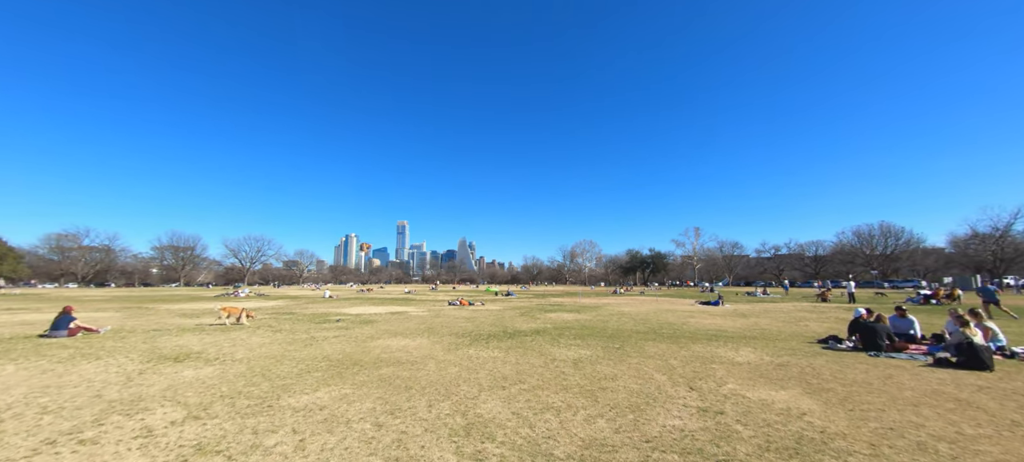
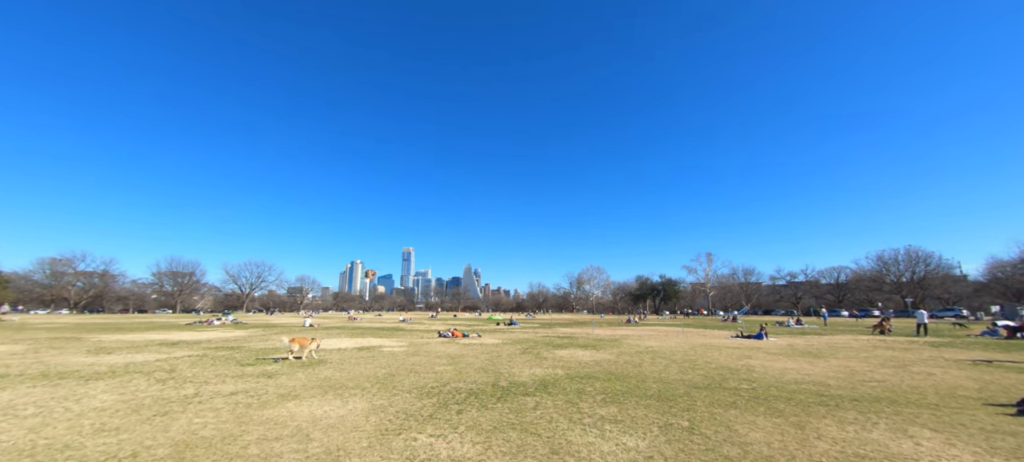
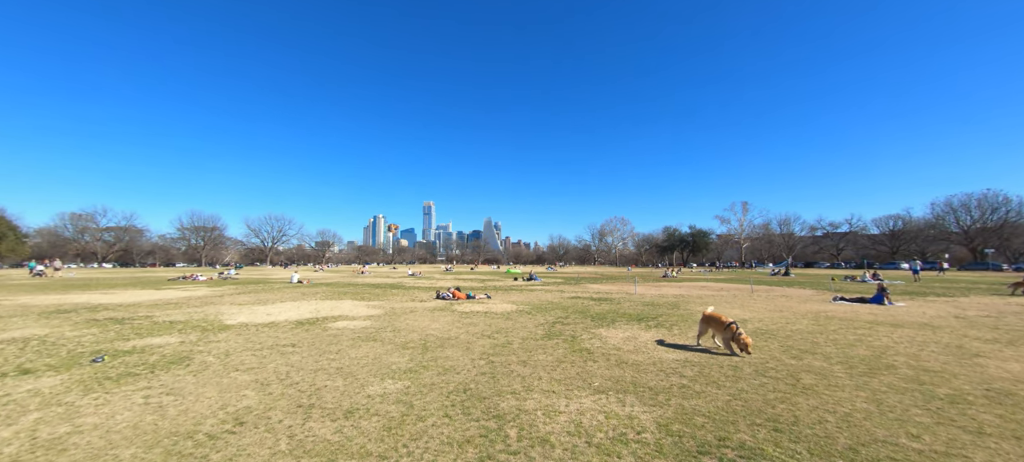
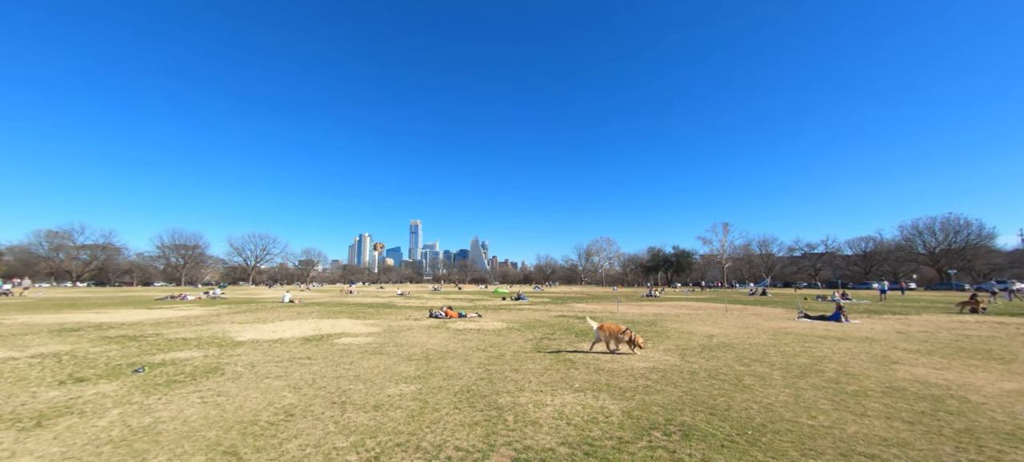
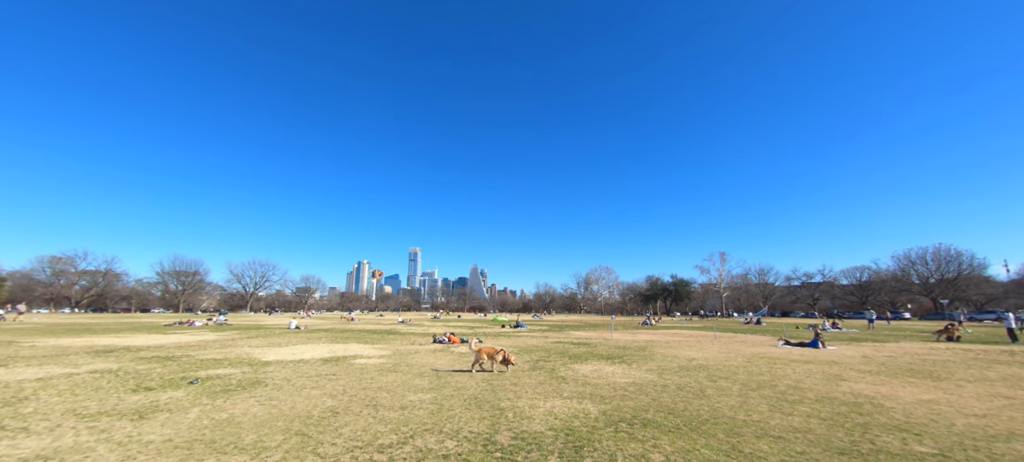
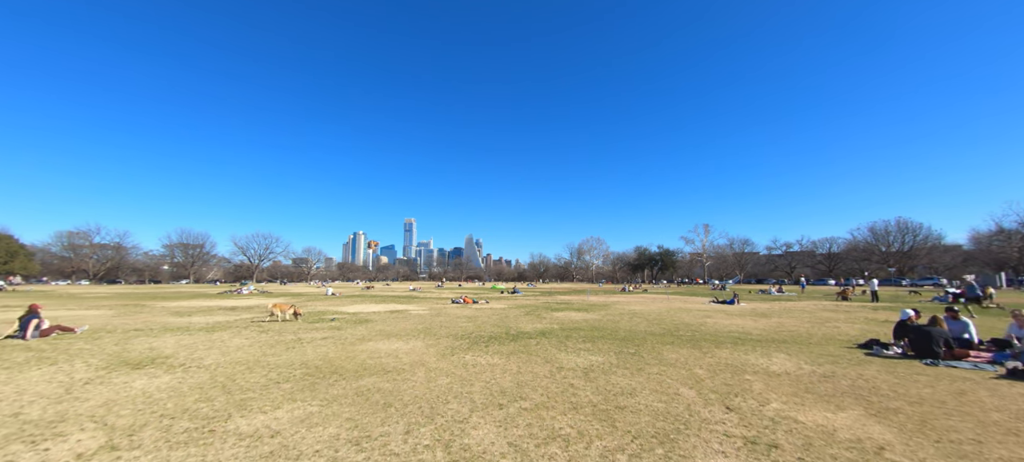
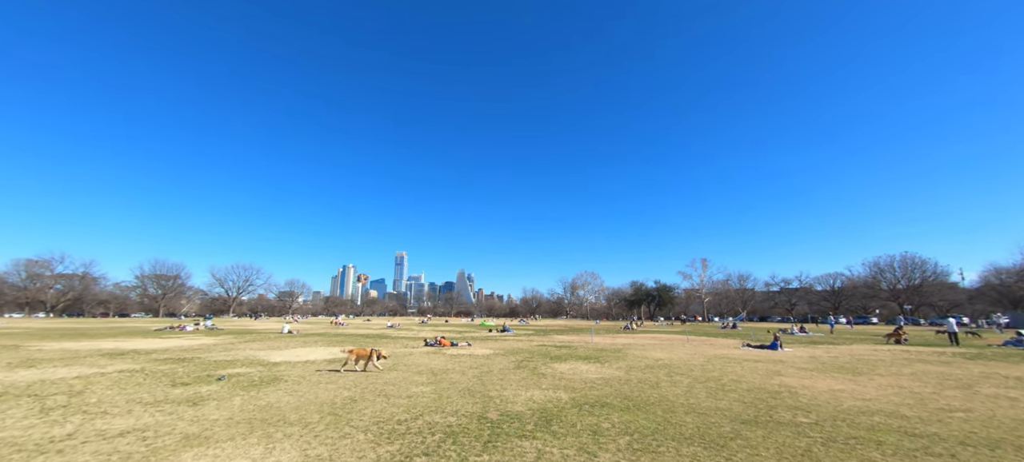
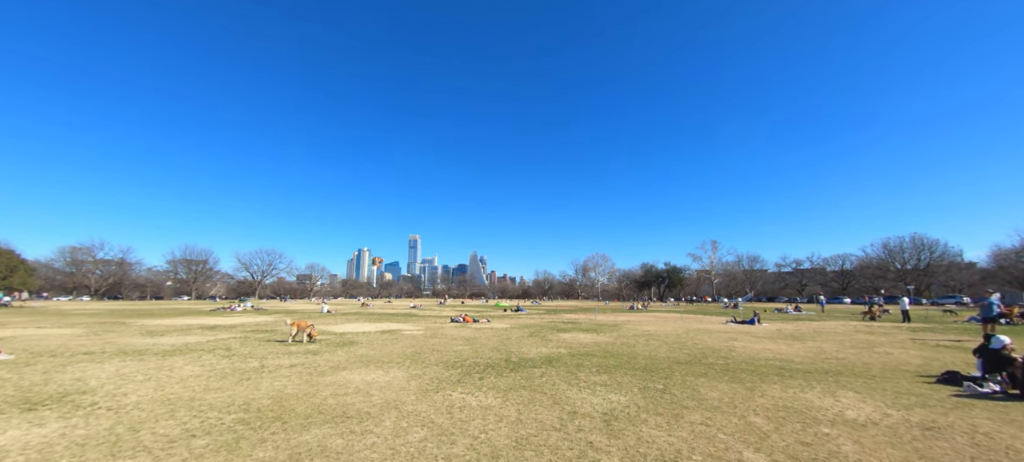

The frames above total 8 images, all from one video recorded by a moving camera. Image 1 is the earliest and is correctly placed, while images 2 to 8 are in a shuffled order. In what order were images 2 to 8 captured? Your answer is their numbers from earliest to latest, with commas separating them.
6, 8, 2, 7, 5, 4, 3
